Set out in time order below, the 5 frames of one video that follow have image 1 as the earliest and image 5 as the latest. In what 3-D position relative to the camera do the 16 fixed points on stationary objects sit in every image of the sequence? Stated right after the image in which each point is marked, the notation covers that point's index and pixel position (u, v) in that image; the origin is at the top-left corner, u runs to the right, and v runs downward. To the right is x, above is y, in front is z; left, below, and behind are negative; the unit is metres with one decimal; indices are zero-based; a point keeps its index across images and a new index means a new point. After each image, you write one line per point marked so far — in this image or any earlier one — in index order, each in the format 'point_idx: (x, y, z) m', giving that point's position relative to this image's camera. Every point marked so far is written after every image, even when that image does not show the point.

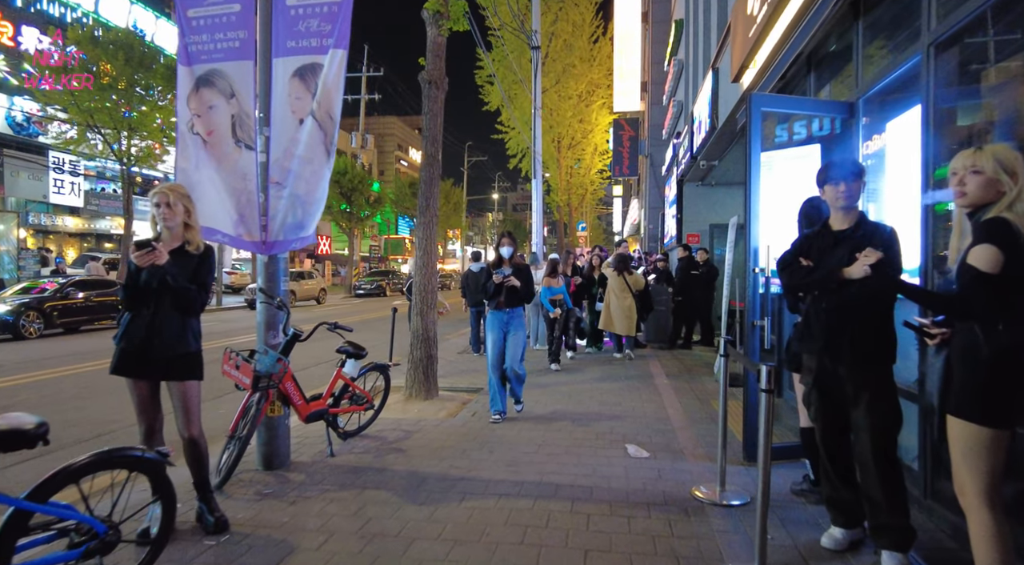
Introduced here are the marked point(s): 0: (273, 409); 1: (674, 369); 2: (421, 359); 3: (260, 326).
0: (-1.8, -0.9, +4.7) m
1: (+2.5, -1.3, +9.5) m
2: (-1.1, -0.9, +7.4) m
3: (-1.9, -0.3, +4.7) m
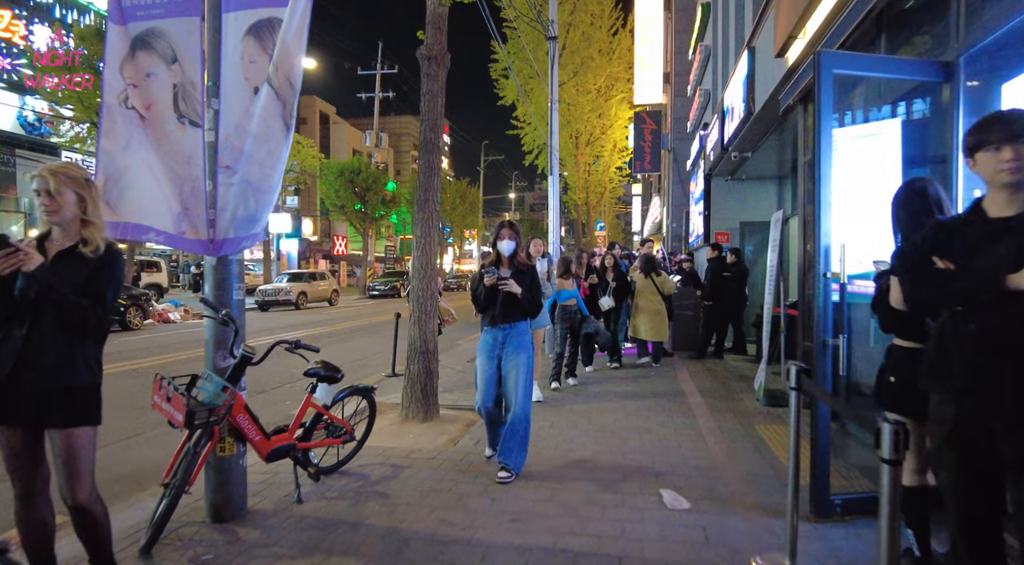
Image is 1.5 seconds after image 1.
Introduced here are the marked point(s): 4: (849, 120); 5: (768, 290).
0: (-1.7, -1.0, +3.8) m
1: (+2.6, -1.4, +8.5) m
2: (-1.0, -1.0, +6.5) m
3: (-1.8, -0.4, +3.8) m
4: (+2.2, +1.1, +4.1) m
5: (+3.1, -0.1, +7.6) m
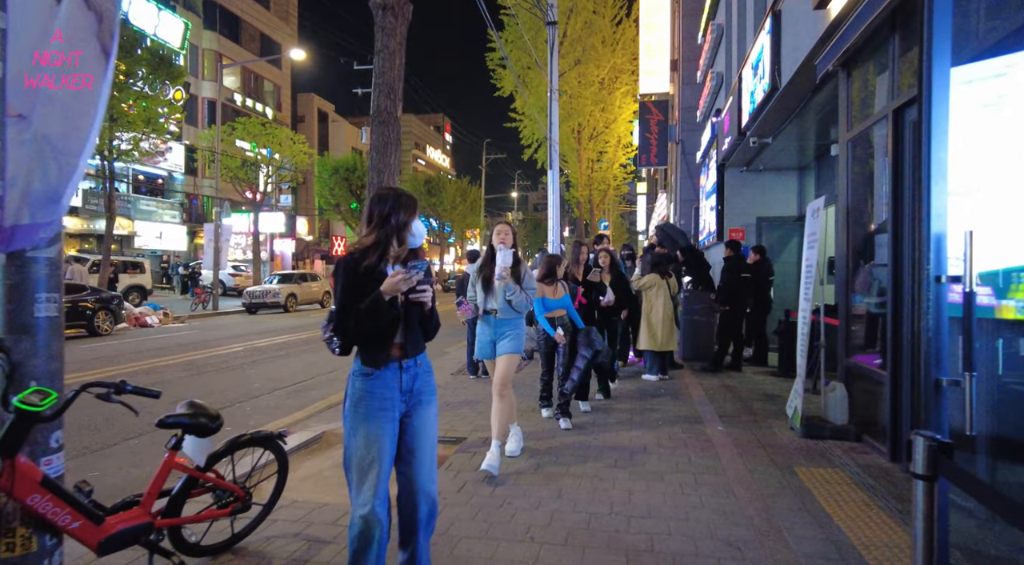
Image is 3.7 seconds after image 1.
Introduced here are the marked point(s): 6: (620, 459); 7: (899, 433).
0: (-2.0, -1.0, +2.5) m
1: (+2.4, -1.4, +7.1) m
2: (-1.2, -1.0, +5.2) m
3: (-2.1, -0.4, +2.5) m
4: (+2.0, +1.0, +2.8) m
5: (+2.9, -0.1, +6.2) m
6: (+0.9, -1.4, +5.0) m
7: (+3.1, -1.2, +5.1) m
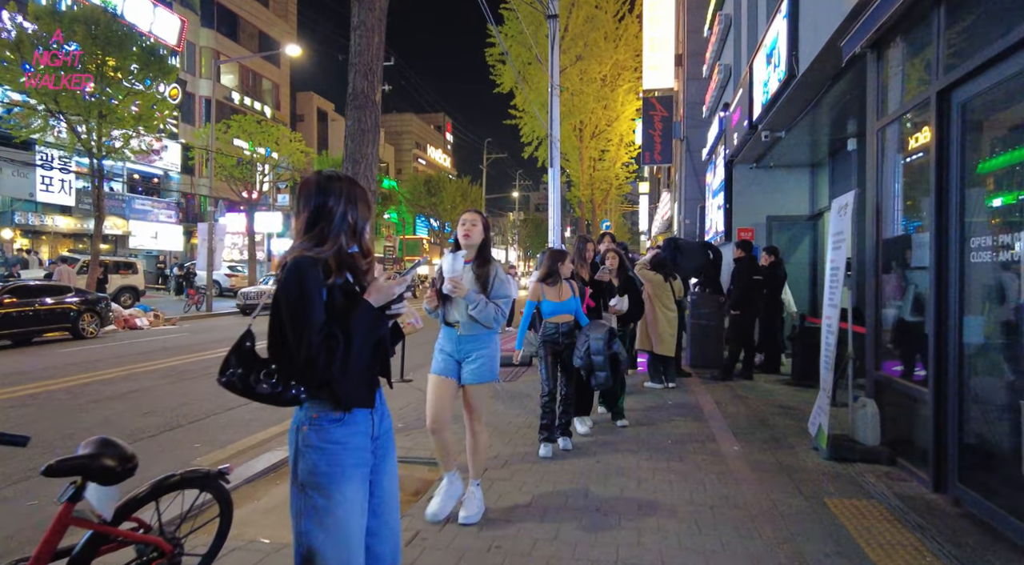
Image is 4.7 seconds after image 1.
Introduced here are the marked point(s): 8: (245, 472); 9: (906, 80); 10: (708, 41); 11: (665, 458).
0: (-2.0, -1.1, +1.9) m
1: (+2.4, -1.4, +6.5) m
2: (-1.2, -1.0, +4.6) m
3: (-2.1, -0.4, +1.9) m
4: (+1.9, +1.0, +2.2) m
5: (+2.8, -0.1, +5.6) m
6: (+0.8, -1.5, +4.4) m
7: (+3.1, -1.3, +4.5) m
8: (-2.2, -1.6, +5.2) m
9: (+3.3, +1.7, +5.5) m
10: (+5.1, +6.3, +16.3) m
11: (+1.3, -1.4, +5.2) m
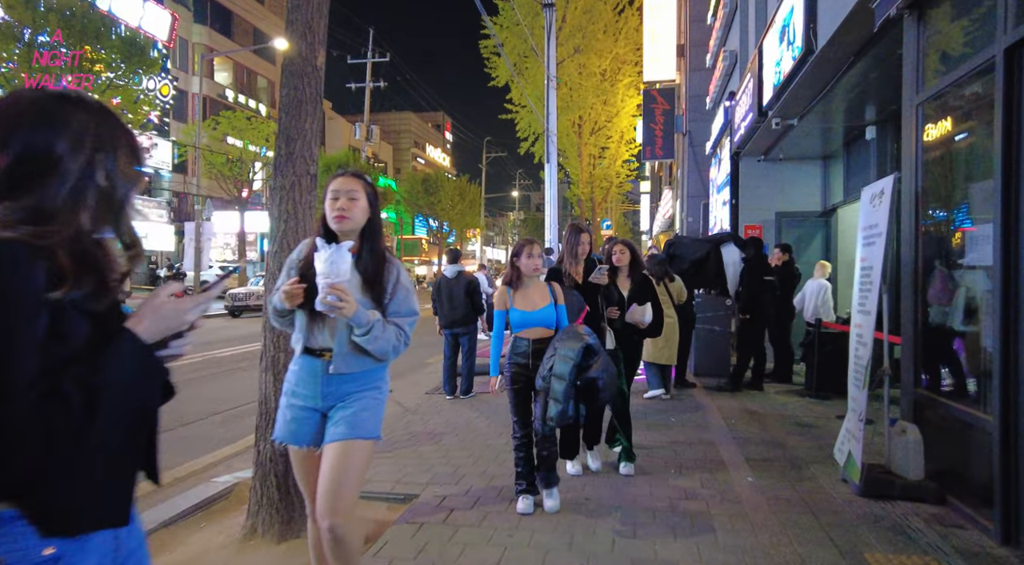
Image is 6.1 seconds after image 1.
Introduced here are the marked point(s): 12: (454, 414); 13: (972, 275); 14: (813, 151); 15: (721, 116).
0: (-2.2, -1.1, +1.0) m
1: (+2.2, -1.5, +5.7) m
2: (-1.4, -1.1, +3.7) m
3: (-2.3, -0.5, +1.0) m
4: (+1.7, +1.0, +1.3) m
5: (+2.6, -0.2, +4.8) m
6: (+0.6, -1.5, +3.6) m
7: (+2.9, -1.3, +3.6) m
8: (-2.4, -1.6, +4.3) m
9: (+3.1, +1.7, +4.6) m
10: (+4.9, +6.3, +15.5) m
11: (+1.1, -1.5, +4.3) m
12: (-0.7, -1.5, +7.4) m
13: (+3.1, 0.0, +4.3) m
14: (+5.3, +2.3, +11.0) m
15: (+4.4, +3.5, +13.3) m
